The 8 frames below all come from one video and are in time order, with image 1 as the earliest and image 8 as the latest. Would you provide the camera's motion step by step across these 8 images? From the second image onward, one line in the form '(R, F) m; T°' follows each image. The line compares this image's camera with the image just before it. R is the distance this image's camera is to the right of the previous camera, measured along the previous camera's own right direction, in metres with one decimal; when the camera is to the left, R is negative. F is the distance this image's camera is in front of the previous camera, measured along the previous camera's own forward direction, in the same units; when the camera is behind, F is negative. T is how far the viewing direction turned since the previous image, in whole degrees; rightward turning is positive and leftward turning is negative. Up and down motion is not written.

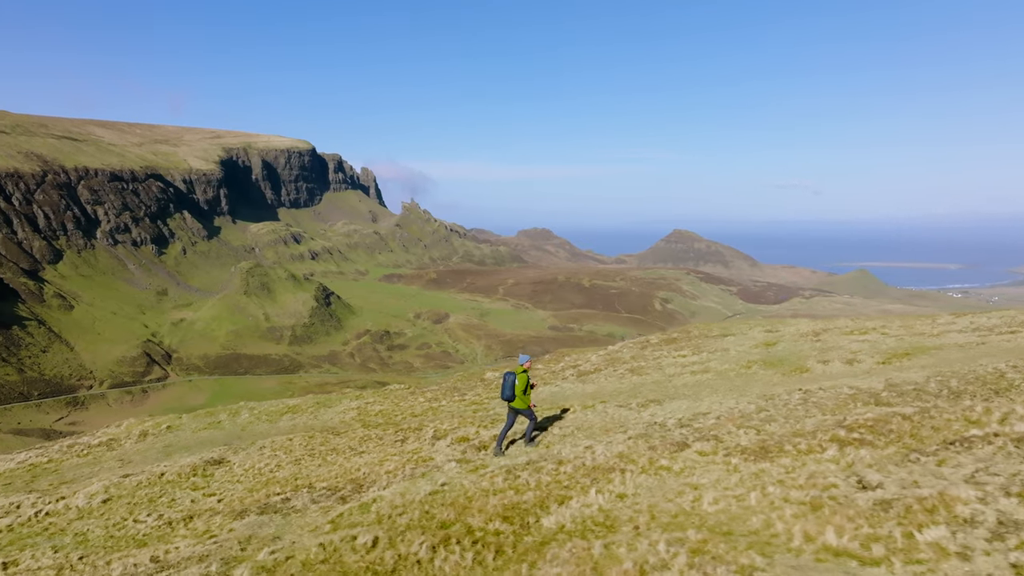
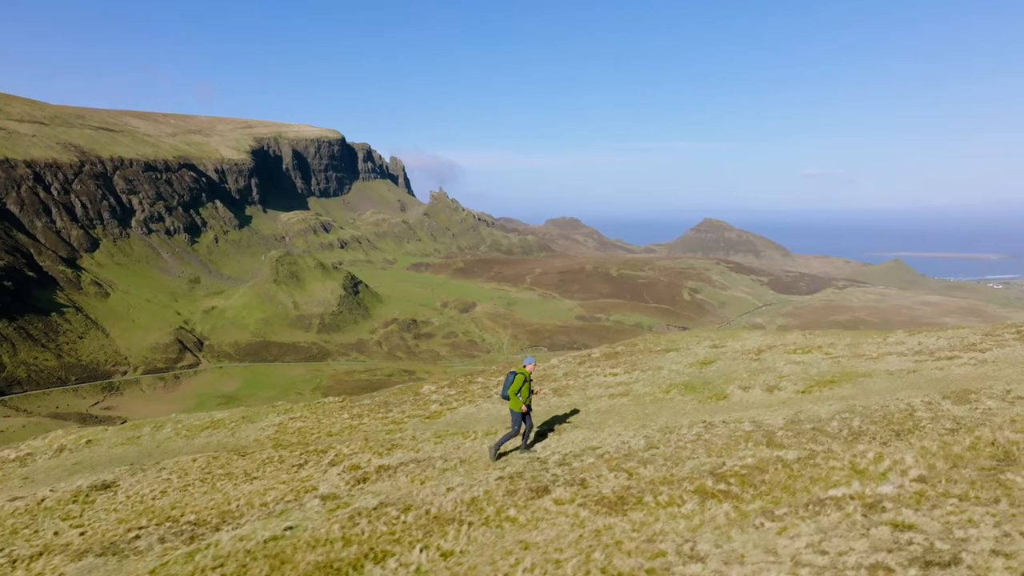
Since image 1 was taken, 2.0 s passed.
(+5.2, +1.7) m; -2°
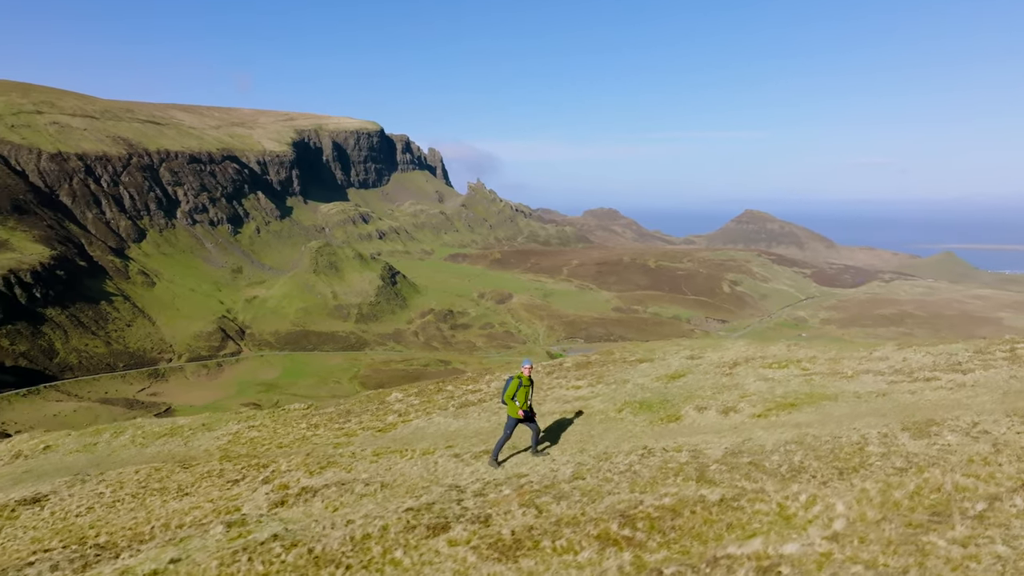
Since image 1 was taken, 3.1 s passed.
(+3.7, +1.8) m; -3°
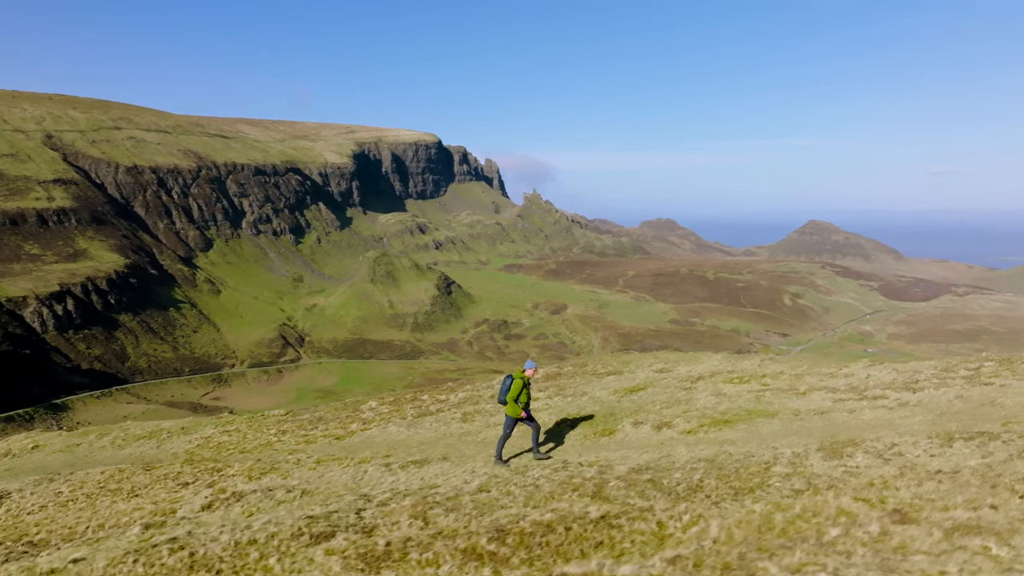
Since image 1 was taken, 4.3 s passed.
(+4.5, +0.3) m; -4°
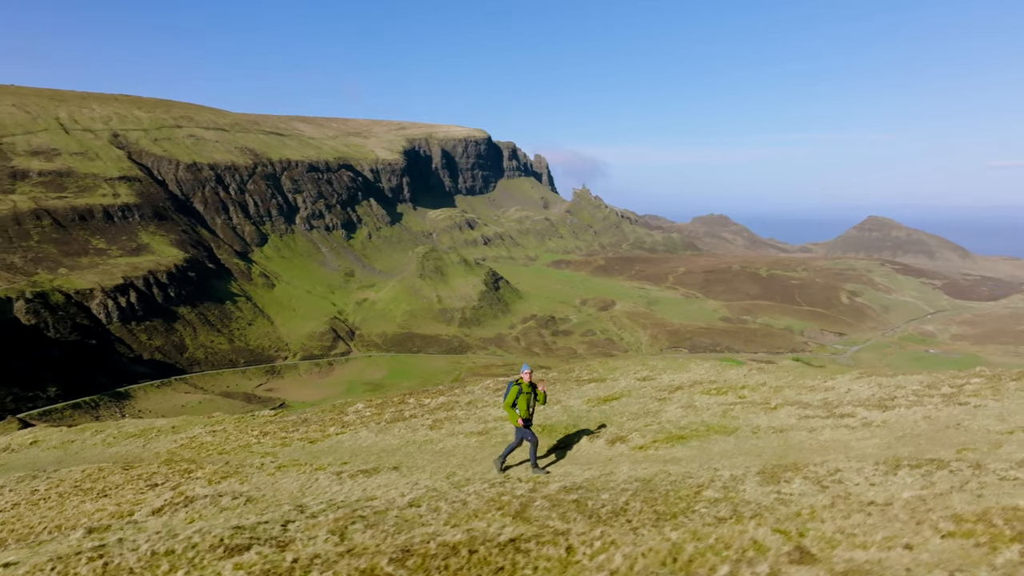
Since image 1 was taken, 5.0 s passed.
(+3.4, +0.8) m; -4°
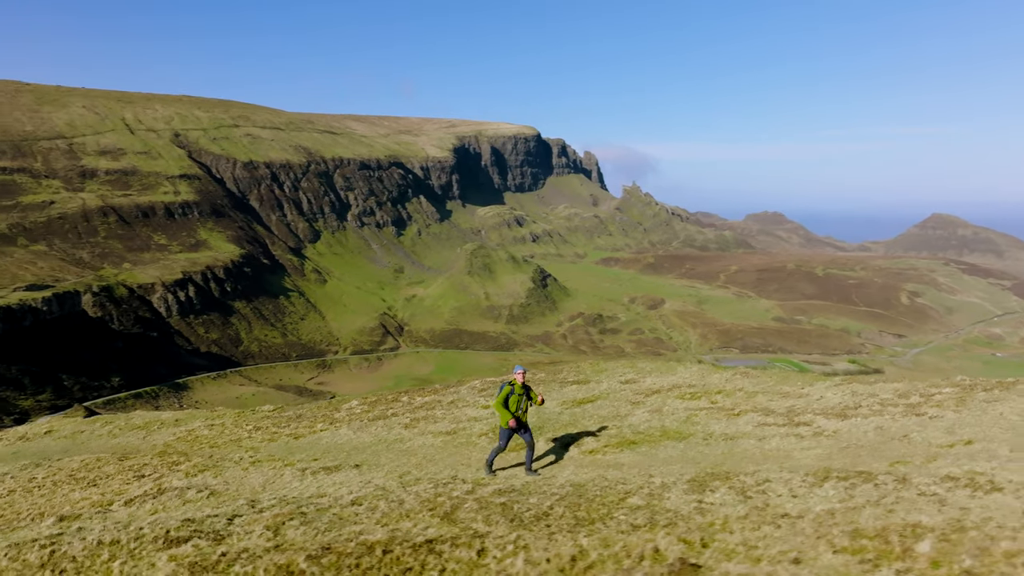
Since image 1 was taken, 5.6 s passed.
(+3.2, 0.0) m; -4°
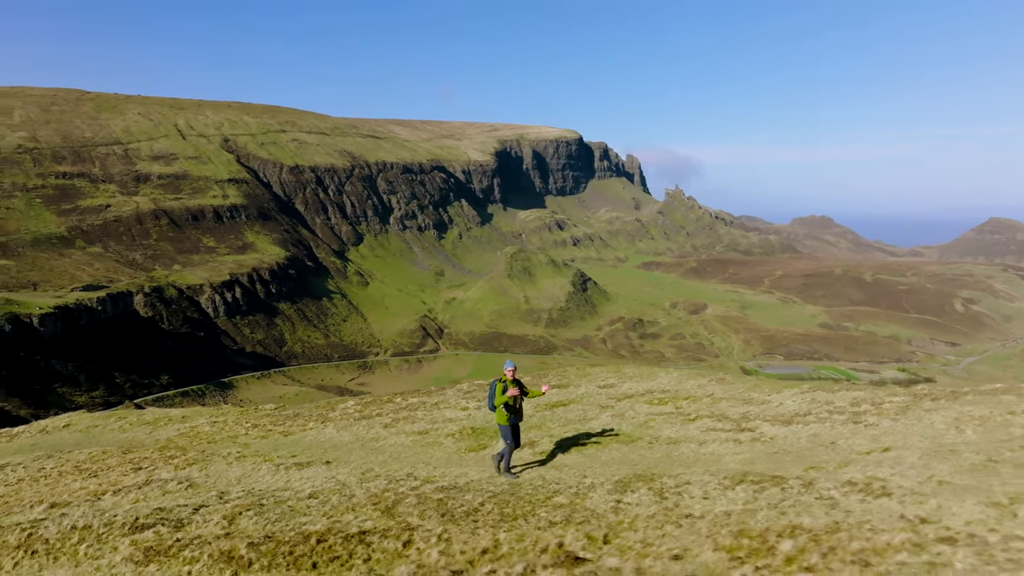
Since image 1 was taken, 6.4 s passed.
(+2.9, -0.9) m; -3°
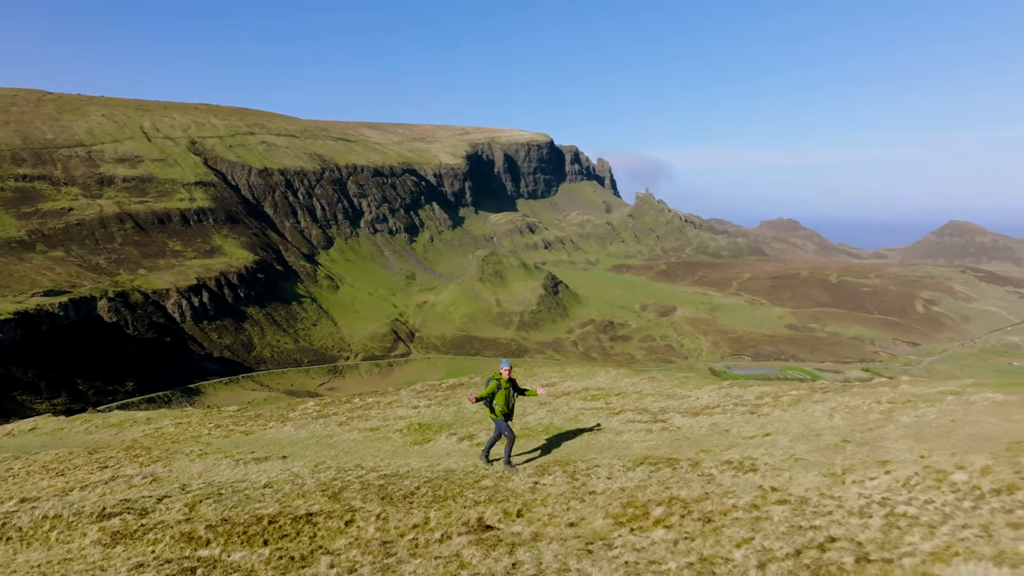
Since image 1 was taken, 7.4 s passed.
(+1.2, -2.5) m; +2°
